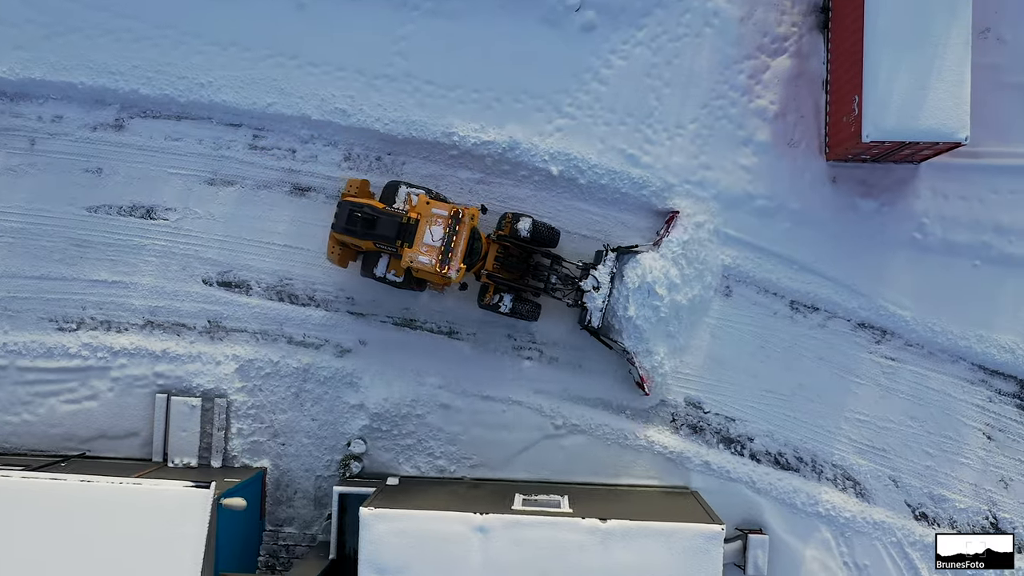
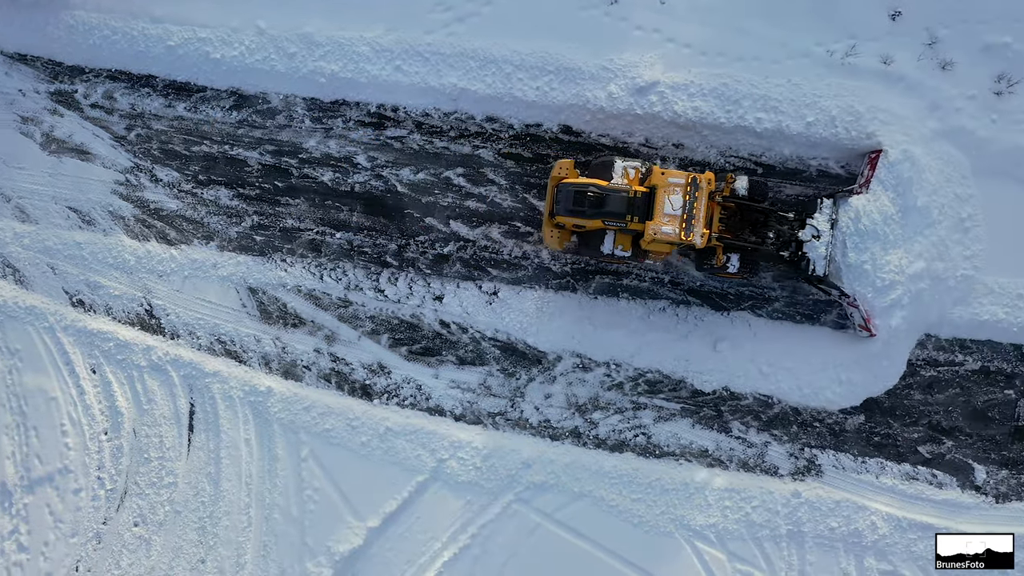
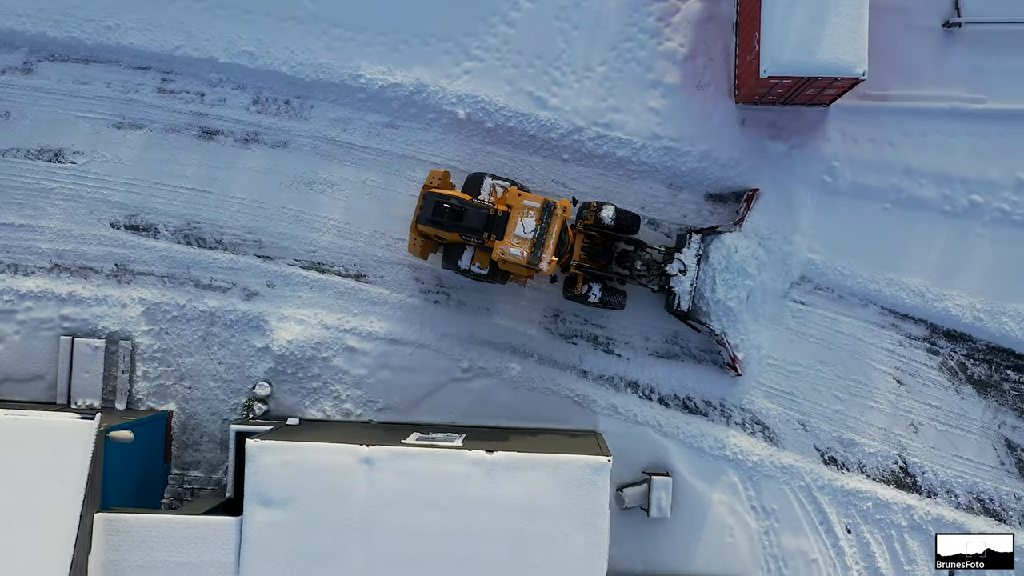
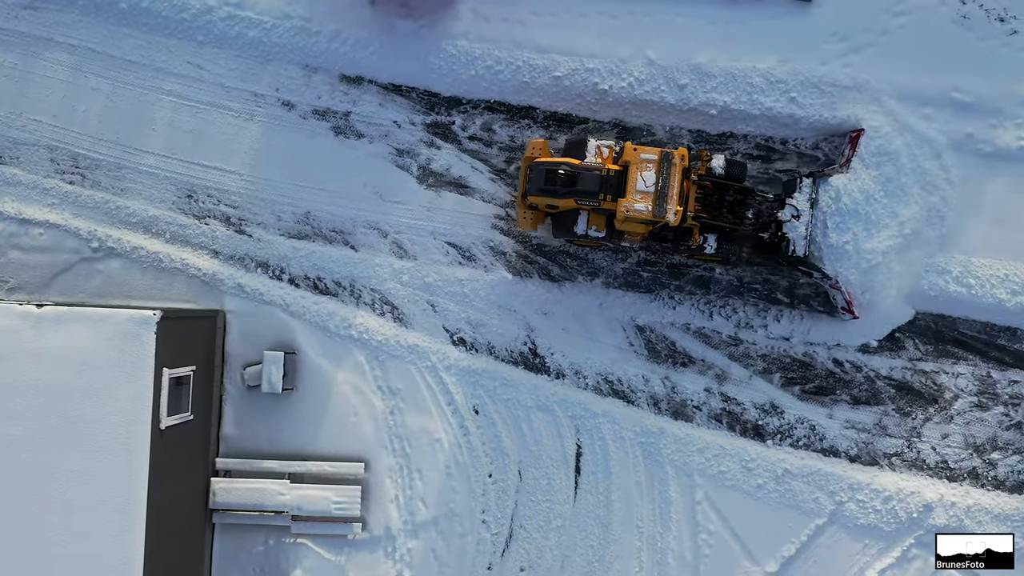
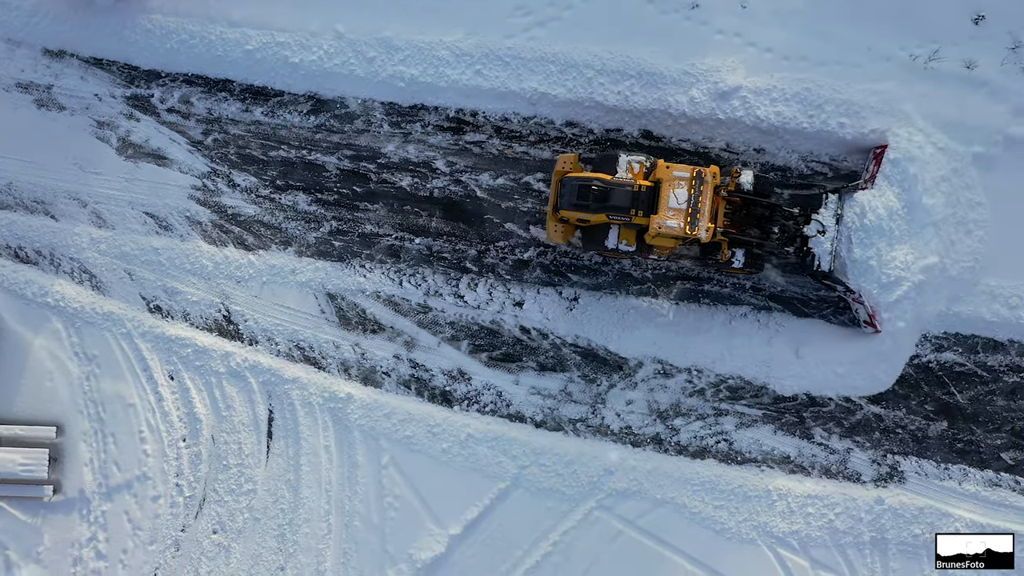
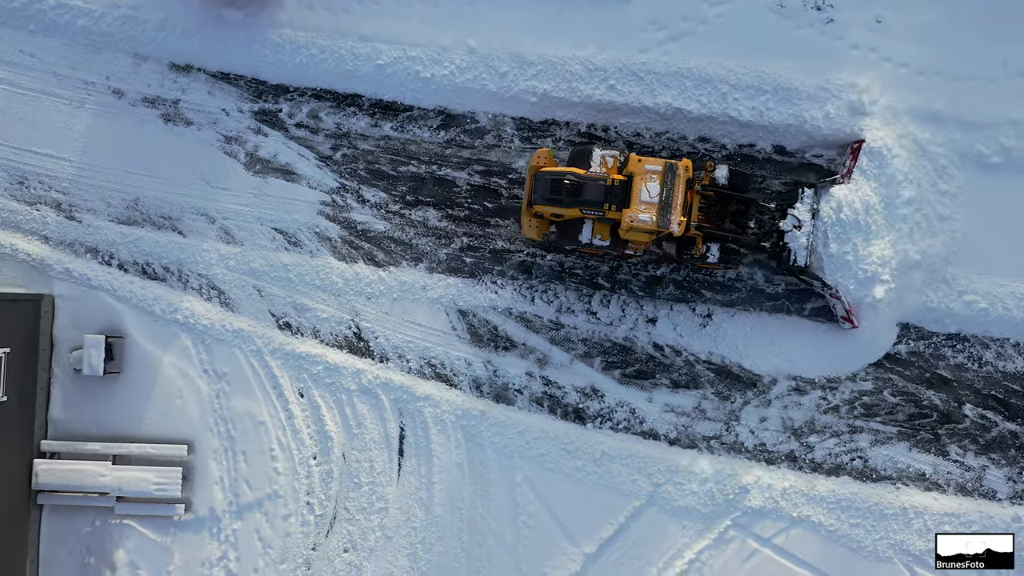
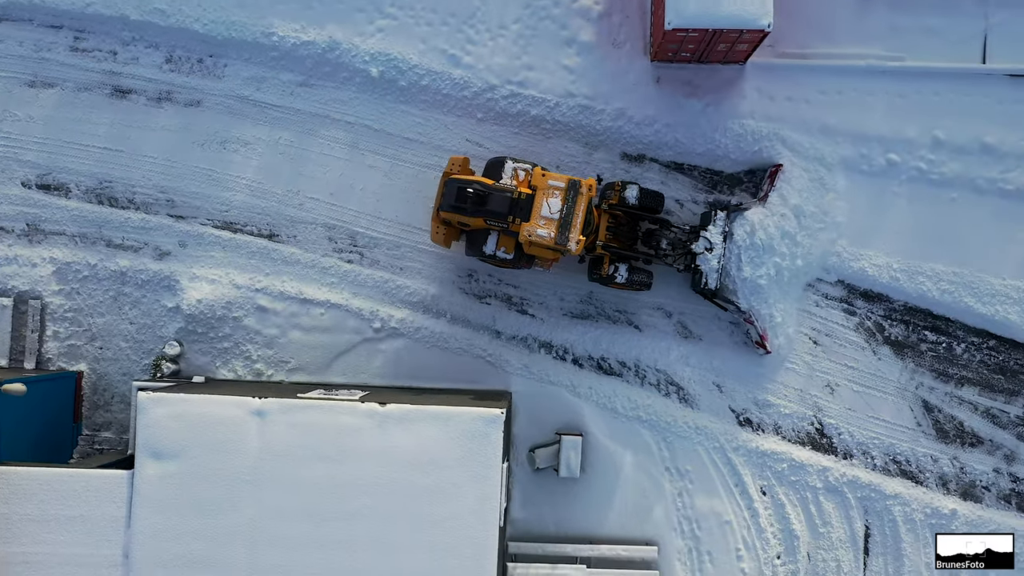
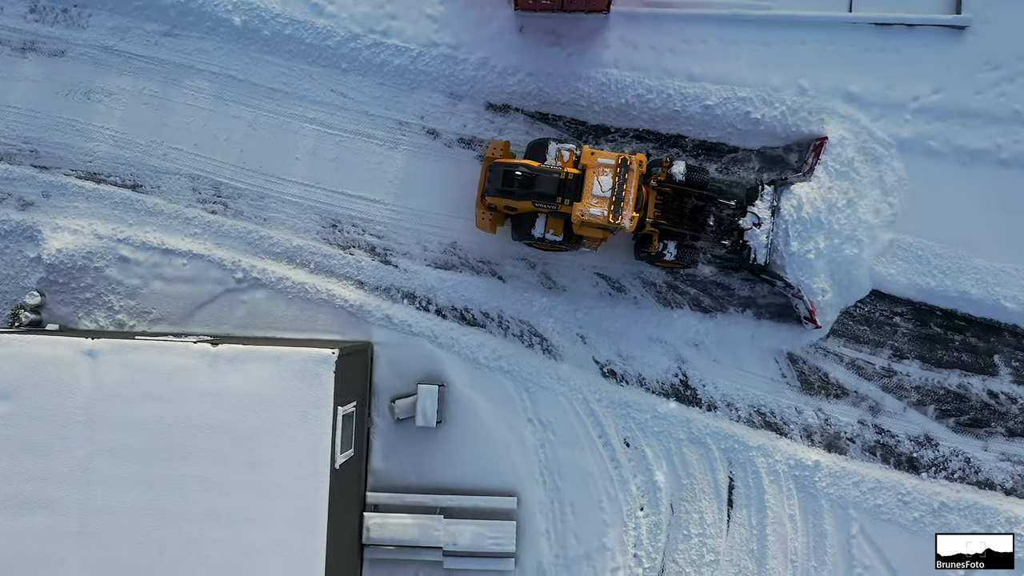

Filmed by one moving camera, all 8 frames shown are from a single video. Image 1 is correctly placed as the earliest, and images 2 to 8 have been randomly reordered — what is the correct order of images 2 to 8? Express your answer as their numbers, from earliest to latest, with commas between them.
3, 7, 8, 4, 6, 5, 2
